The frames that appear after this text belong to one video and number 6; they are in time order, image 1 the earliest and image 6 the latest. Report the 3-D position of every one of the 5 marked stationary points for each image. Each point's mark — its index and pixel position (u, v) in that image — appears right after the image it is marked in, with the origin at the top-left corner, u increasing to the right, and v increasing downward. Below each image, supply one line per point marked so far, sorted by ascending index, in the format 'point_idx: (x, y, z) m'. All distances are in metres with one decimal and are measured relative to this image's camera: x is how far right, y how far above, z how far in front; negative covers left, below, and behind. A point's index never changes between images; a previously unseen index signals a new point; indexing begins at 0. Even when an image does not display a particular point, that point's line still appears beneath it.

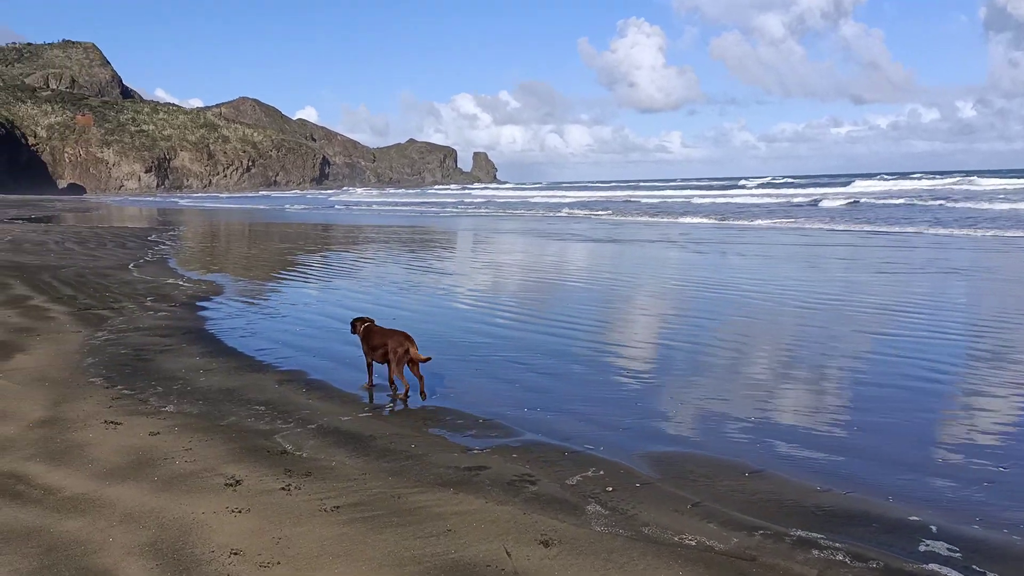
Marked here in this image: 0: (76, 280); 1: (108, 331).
0: (-6.3, +0.1, +11.9) m
1: (-3.6, -0.4, +7.4) m
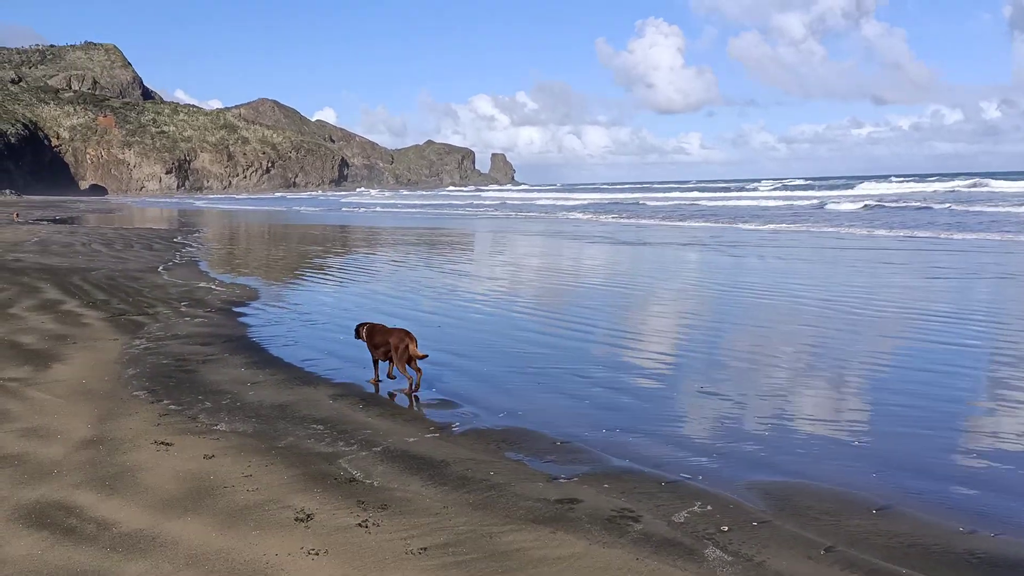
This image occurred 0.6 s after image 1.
0: (-5.7, +0.1, +11.7) m
1: (-3.2, -0.4, +7.2) m
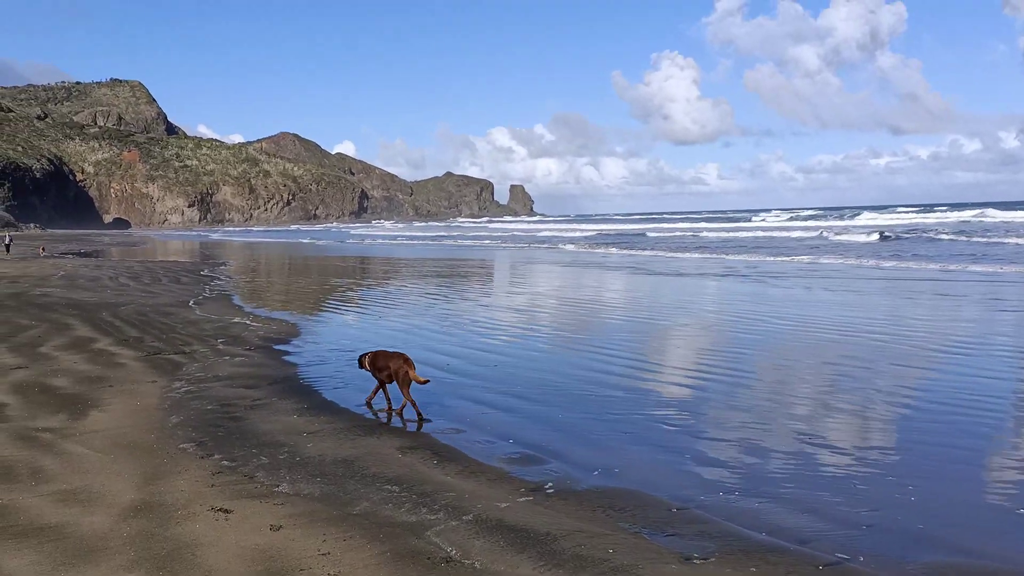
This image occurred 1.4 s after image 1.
0: (-5.1, -0.4, +11.3) m
1: (-2.6, -0.7, +6.7) m
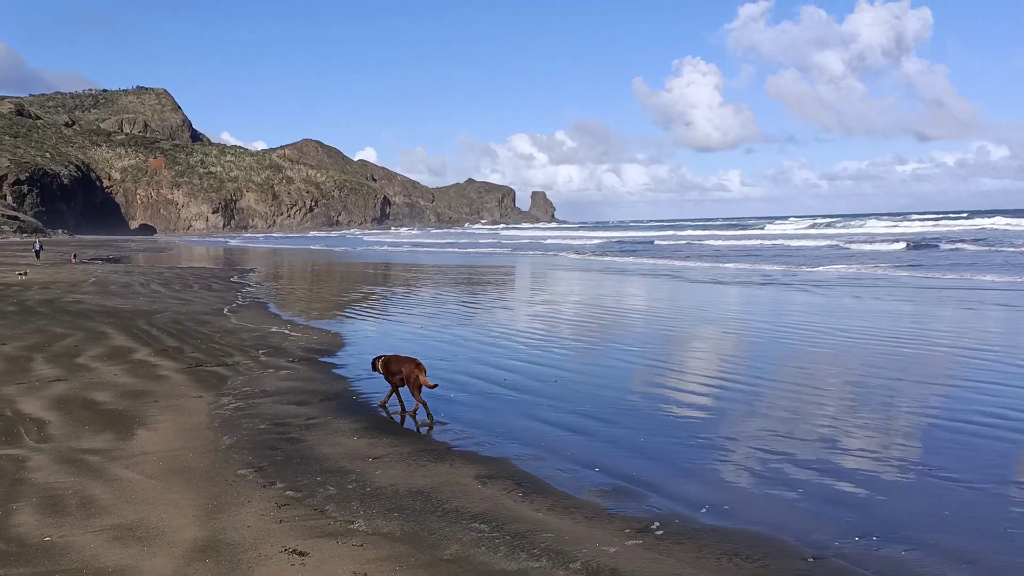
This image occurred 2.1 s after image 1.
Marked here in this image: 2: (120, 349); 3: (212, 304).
0: (-4.5, -0.5, +11.0) m
1: (-2.1, -0.8, +6.3) m
2: (-4.1, -0.6, +8.8) m
3: (-5.4, -0.3, +14.9) m
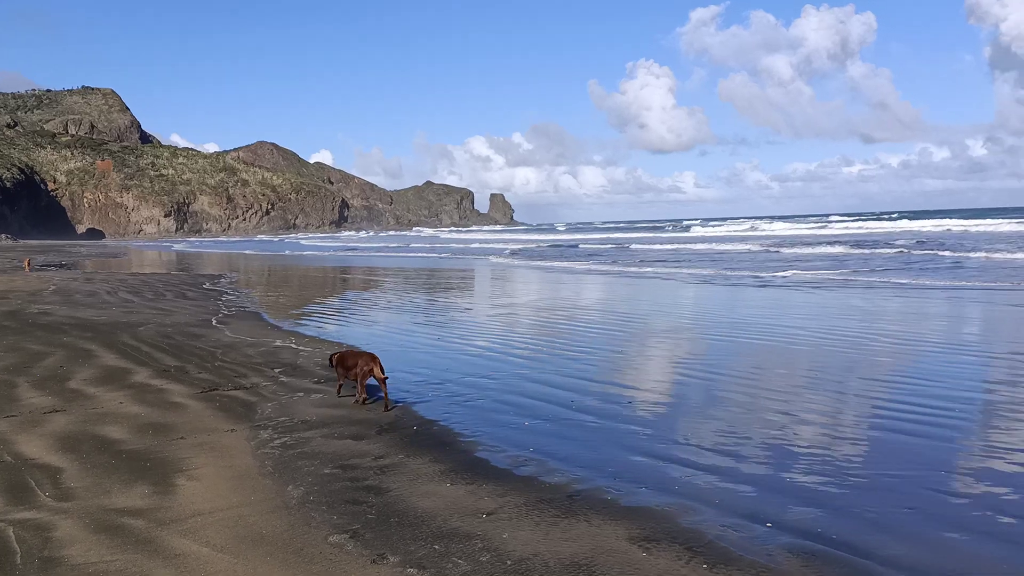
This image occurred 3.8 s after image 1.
0: (-4.1, -0.7, +10.0) m
1: (-1.6, -0.9, +5.4) m
2: (-3.7, -0.8, +7.8) m
3: (-5.2, -0.4, +13.8) m
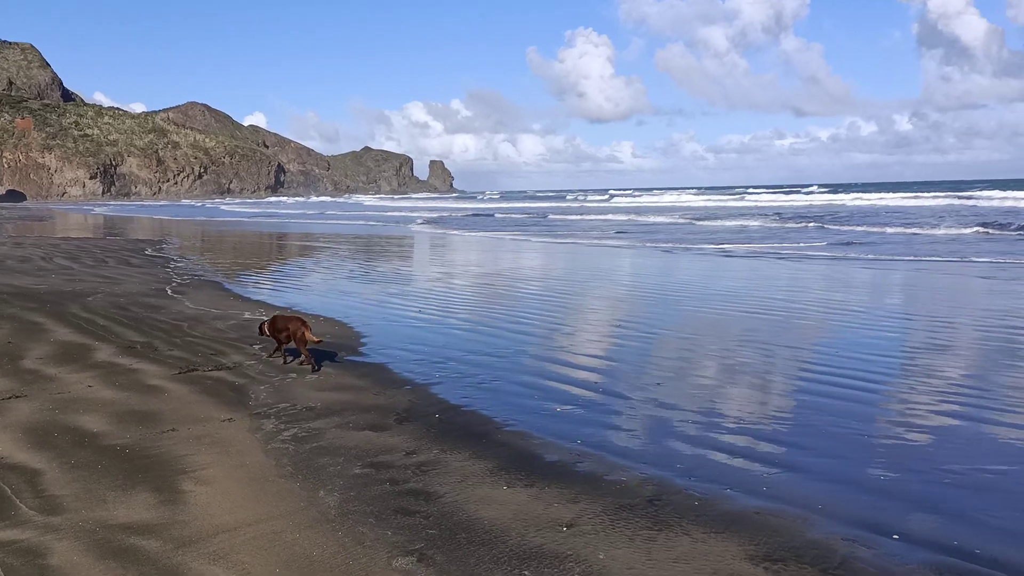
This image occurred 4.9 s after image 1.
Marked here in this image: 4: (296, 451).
0: (-4.3, -0.3, +9.1) m
1: (-1.4, -0.7, +4.8) m
2: (-3.7, -0.5, +7.0) m
3: (-5.6, +0.1, +12.8) m
4: (-1.1, -0.8, +4.1) m
